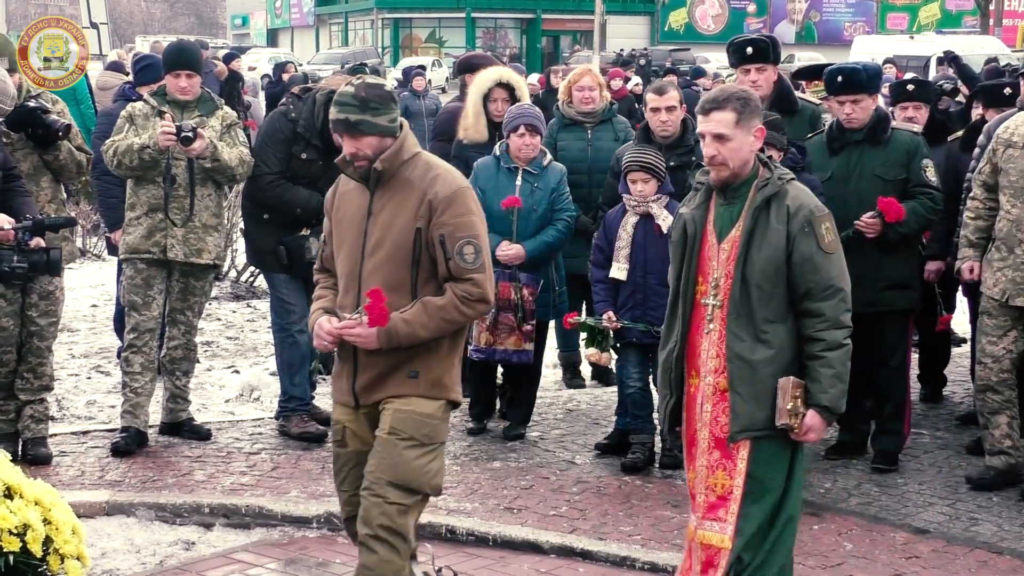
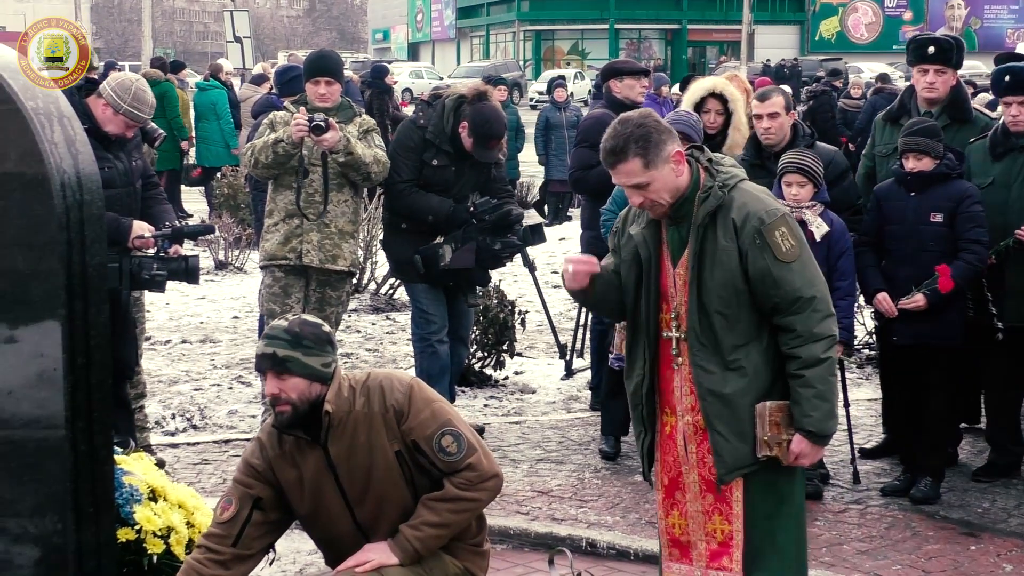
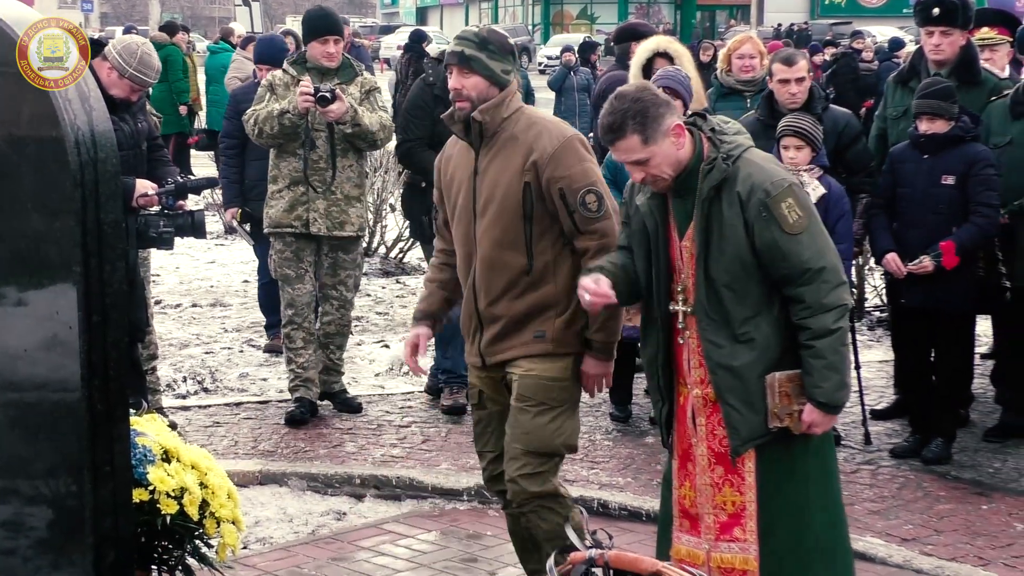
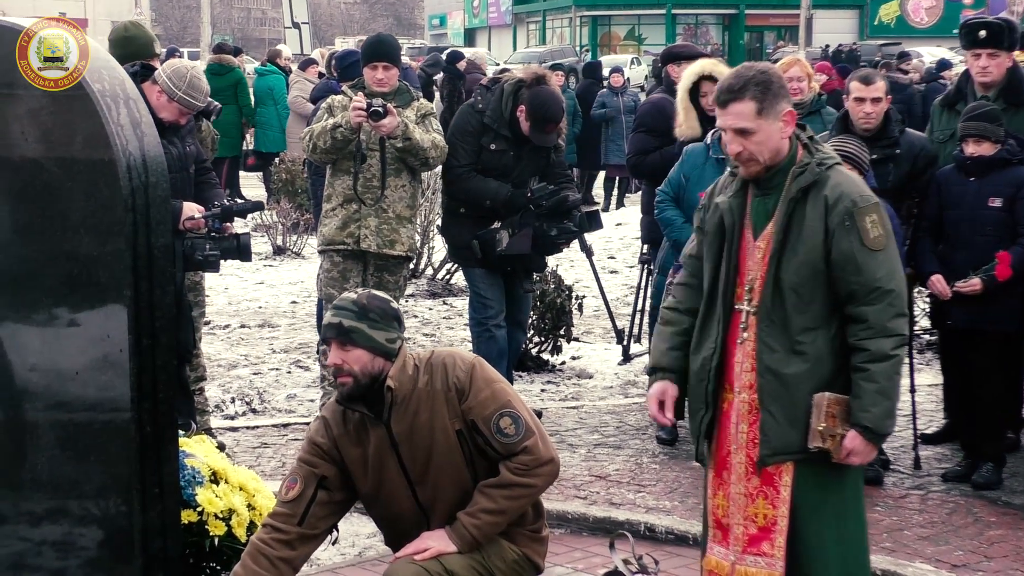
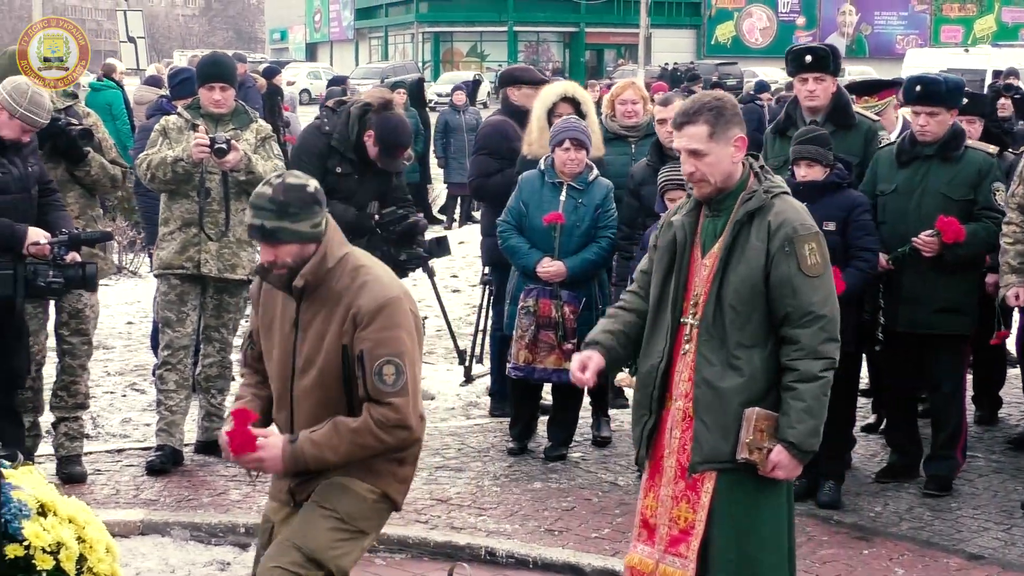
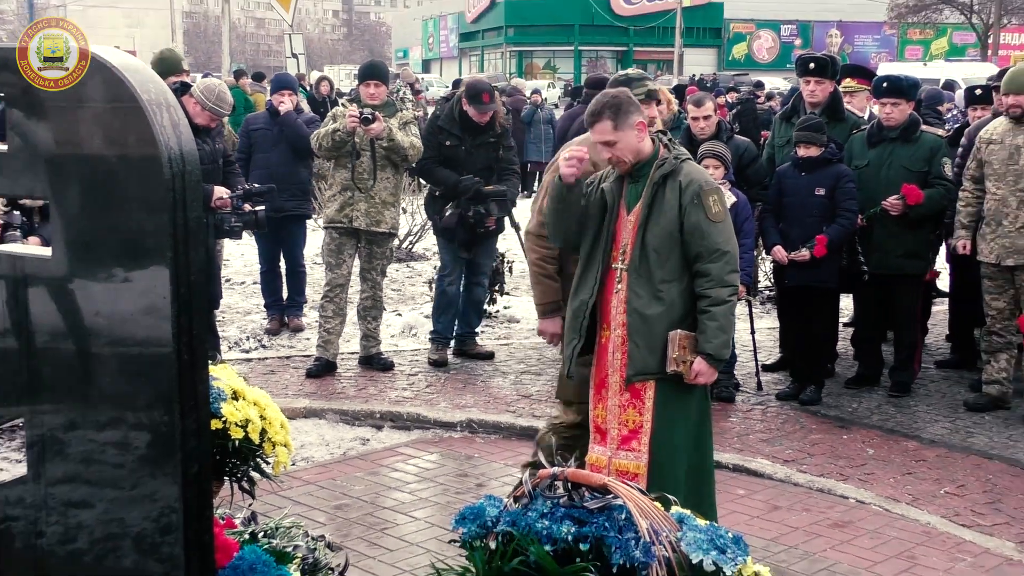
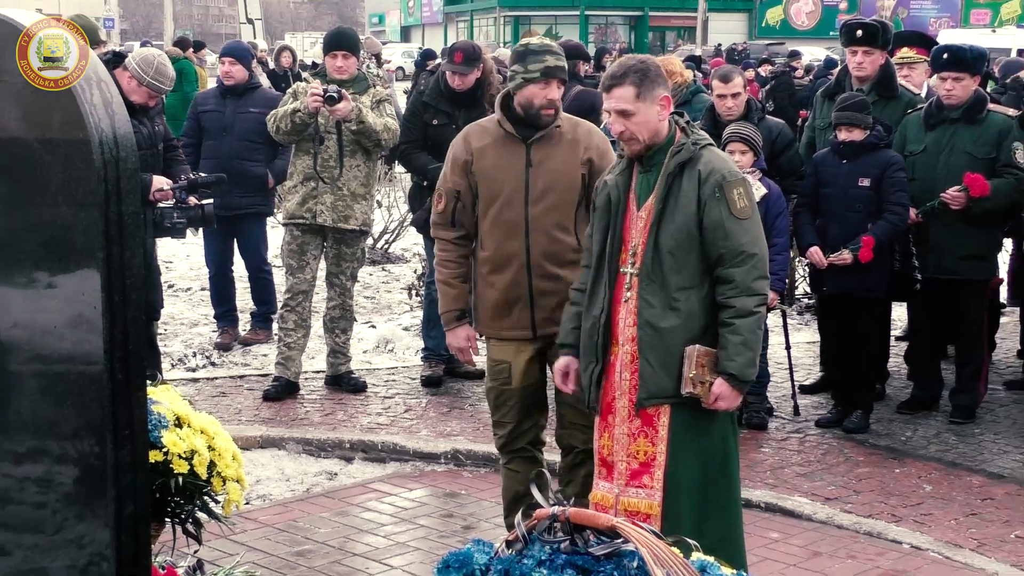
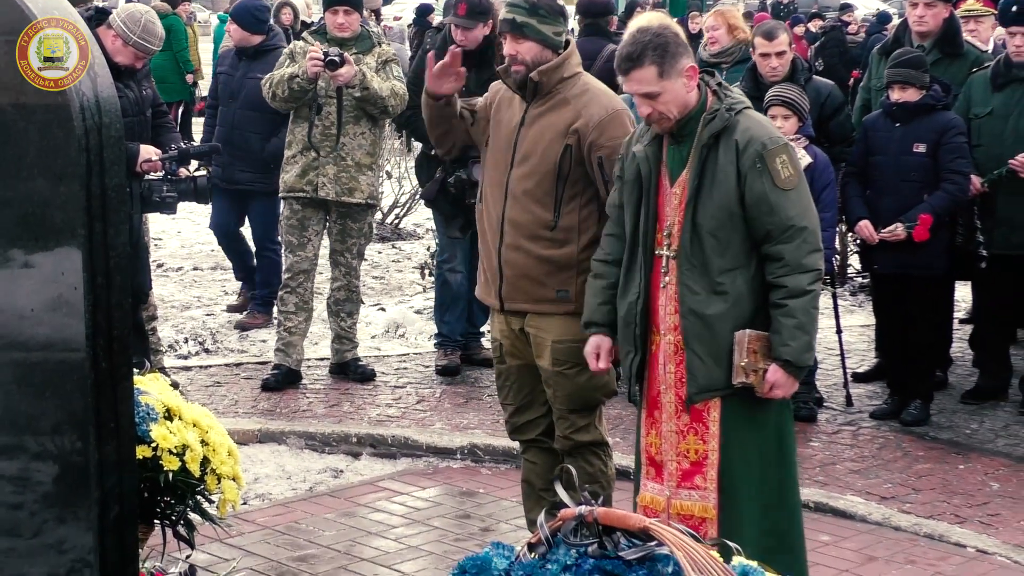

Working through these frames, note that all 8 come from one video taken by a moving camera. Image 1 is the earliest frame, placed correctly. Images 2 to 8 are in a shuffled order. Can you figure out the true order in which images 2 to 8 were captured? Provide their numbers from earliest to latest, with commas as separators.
5, 2, 4, 3, 8, 7, 6
